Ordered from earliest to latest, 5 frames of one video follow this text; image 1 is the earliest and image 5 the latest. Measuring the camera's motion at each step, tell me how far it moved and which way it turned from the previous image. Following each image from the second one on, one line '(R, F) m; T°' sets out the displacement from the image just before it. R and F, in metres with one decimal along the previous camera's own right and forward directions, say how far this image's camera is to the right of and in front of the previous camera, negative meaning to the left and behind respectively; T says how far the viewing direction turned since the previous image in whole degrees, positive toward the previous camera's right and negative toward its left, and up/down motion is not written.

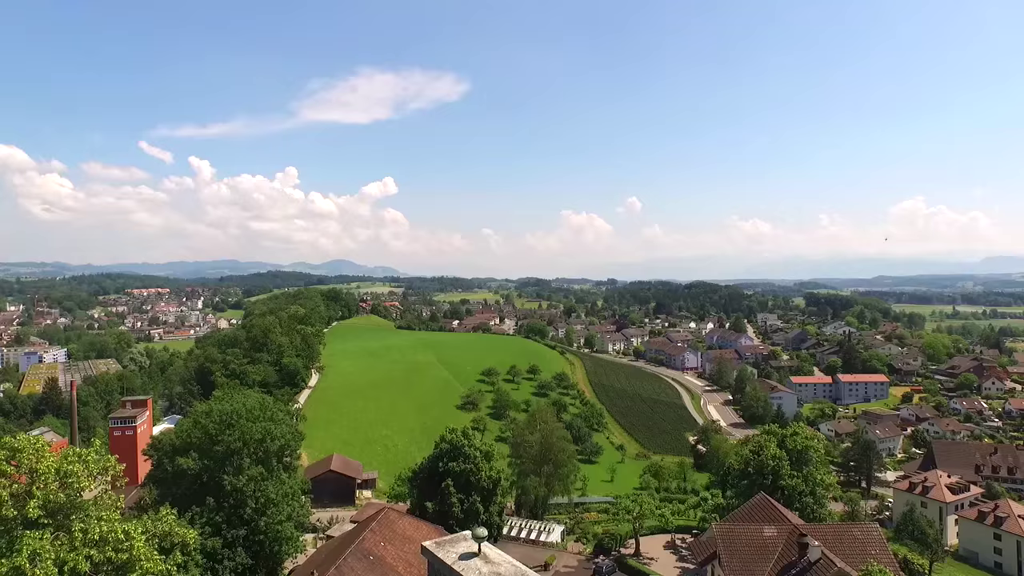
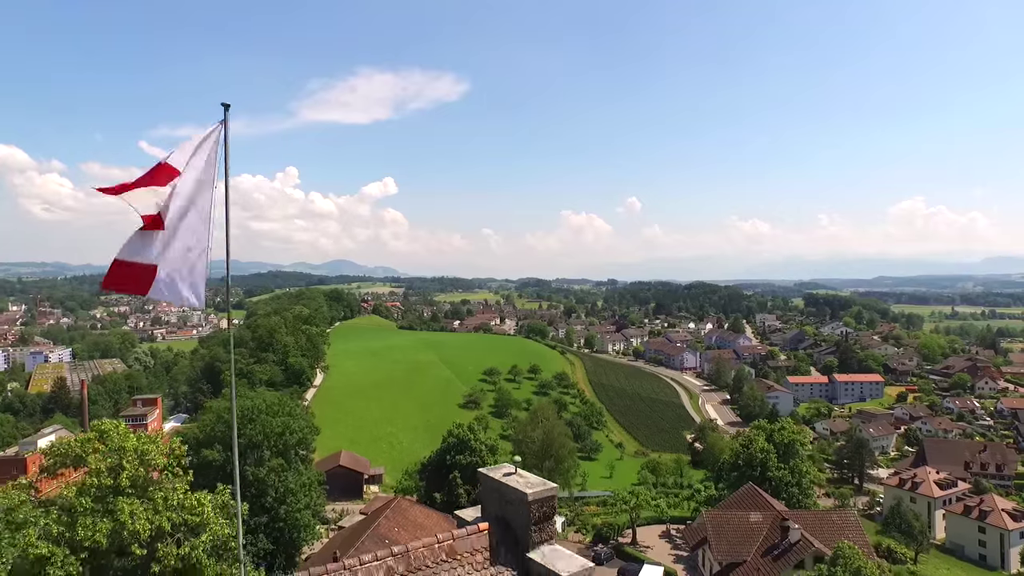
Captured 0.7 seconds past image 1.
(-0.2, -1.6) m; 0°
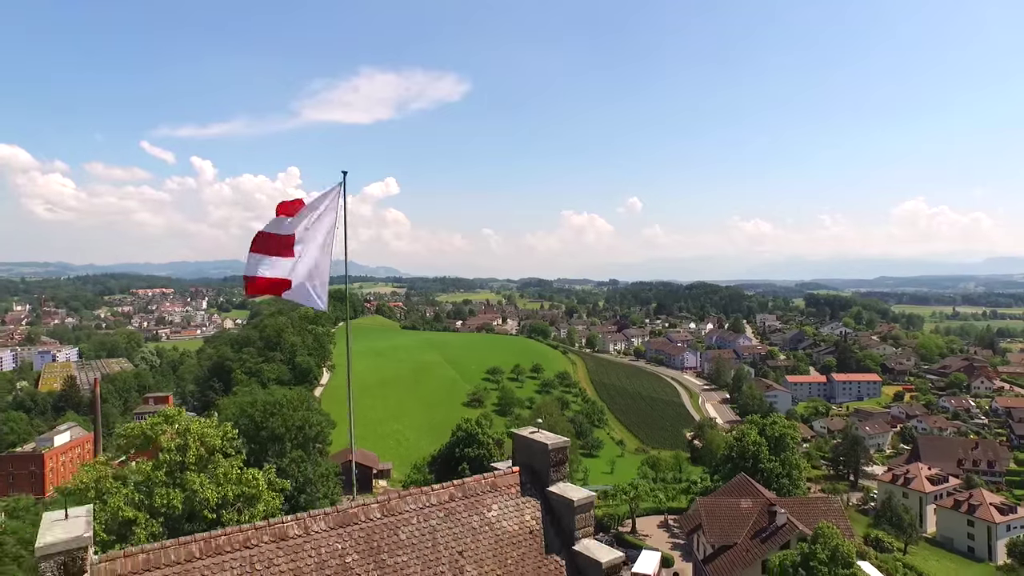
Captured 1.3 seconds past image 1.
(-0.2, -1.5) m; 0°
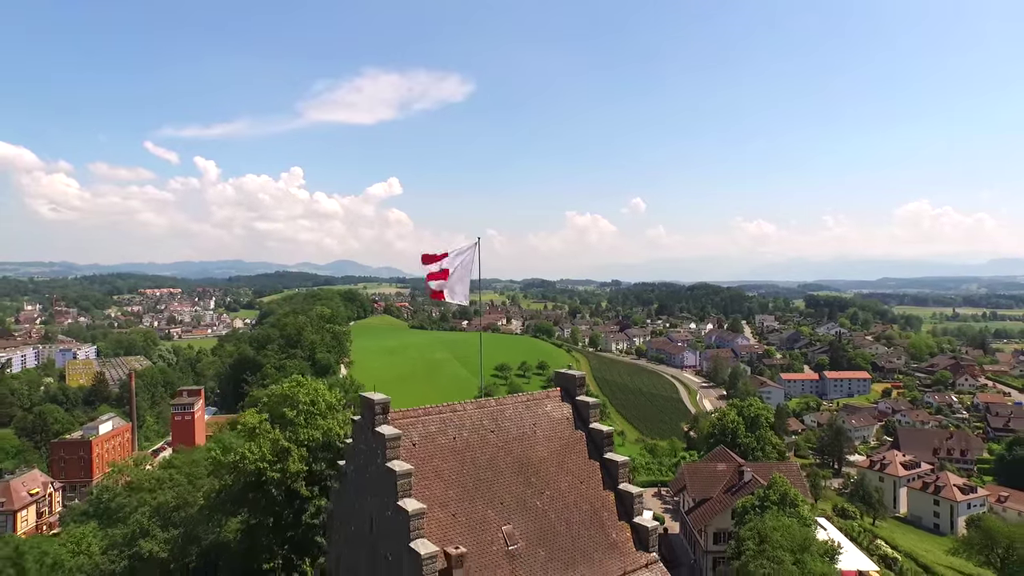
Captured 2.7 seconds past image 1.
(-0.8, -5.1) m; 0°
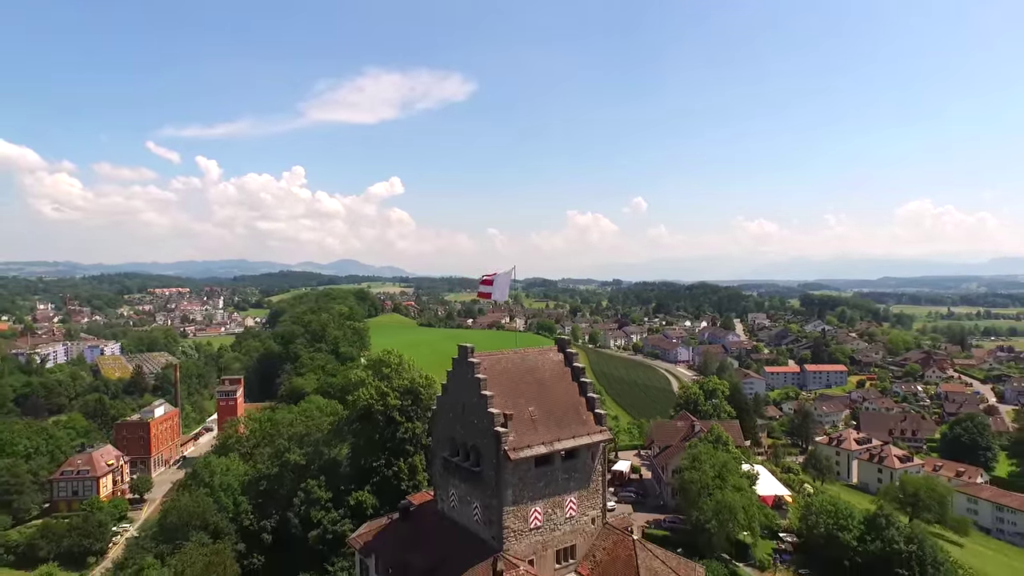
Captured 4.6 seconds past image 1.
(-0.6, -9.0) m; 0°
